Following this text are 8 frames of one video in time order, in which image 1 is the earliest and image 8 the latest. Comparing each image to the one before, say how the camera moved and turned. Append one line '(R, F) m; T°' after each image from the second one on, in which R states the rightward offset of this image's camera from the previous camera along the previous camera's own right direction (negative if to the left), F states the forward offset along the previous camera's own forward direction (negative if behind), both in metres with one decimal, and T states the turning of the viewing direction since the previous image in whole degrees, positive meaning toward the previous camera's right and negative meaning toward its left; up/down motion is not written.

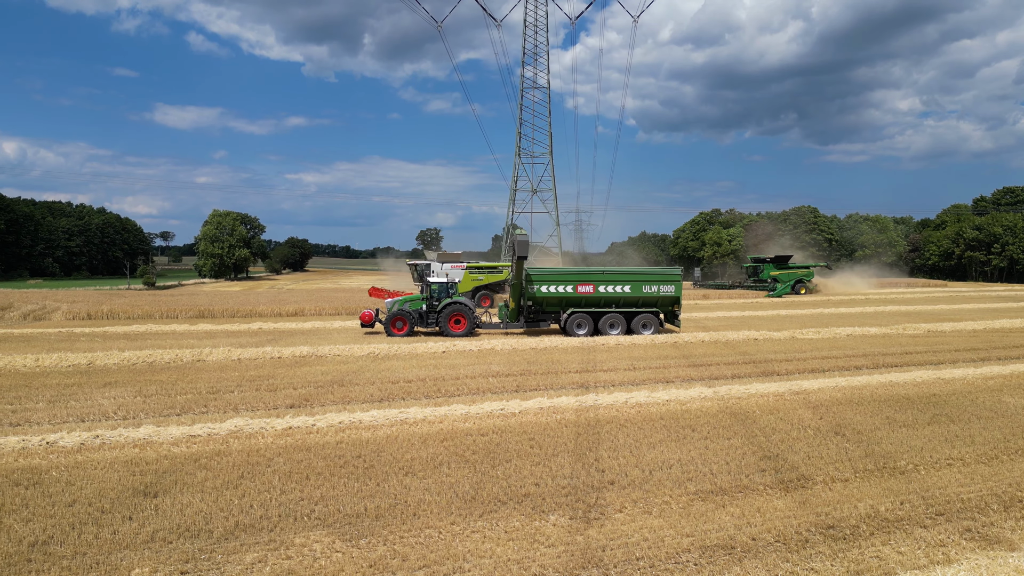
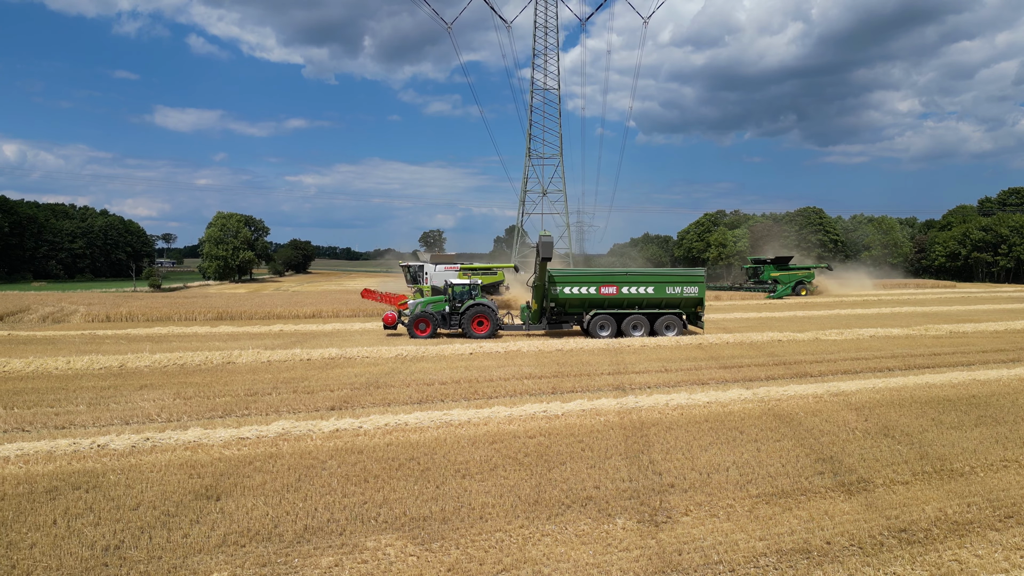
(-0.6, 0.0) m; 0°
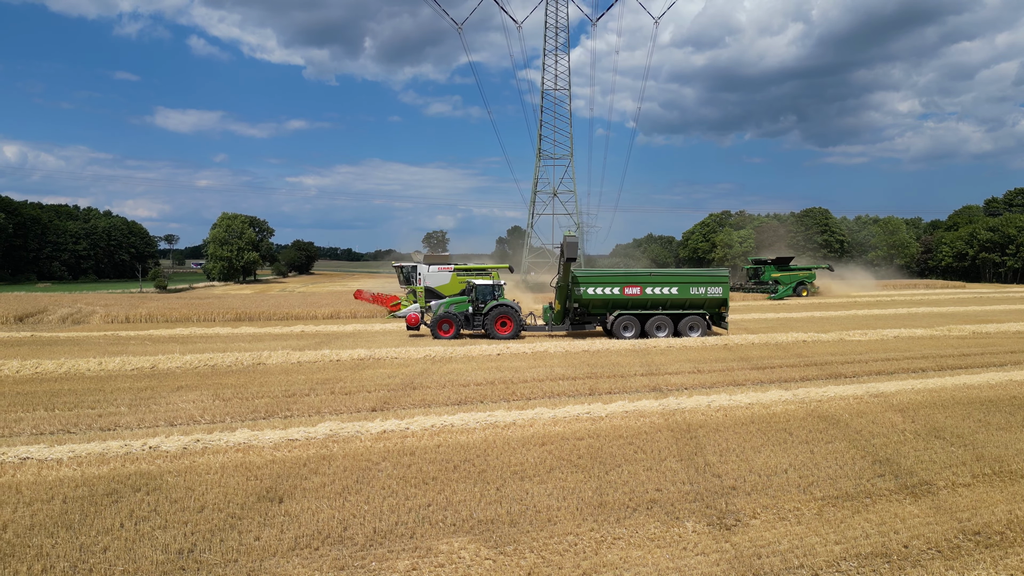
(-0.6, +0.1) m; 0°
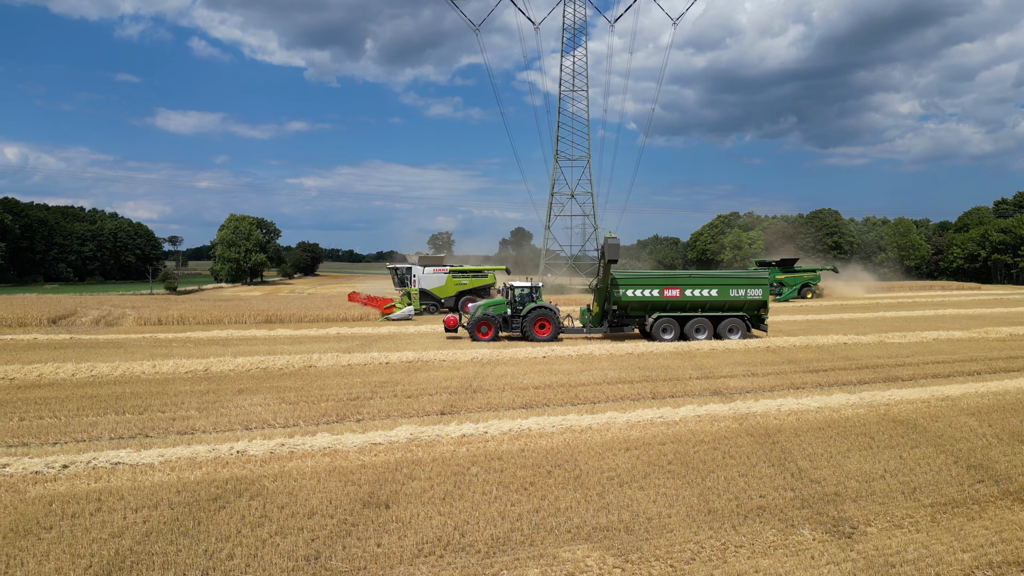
(-1.0, +0.1) m; 0°
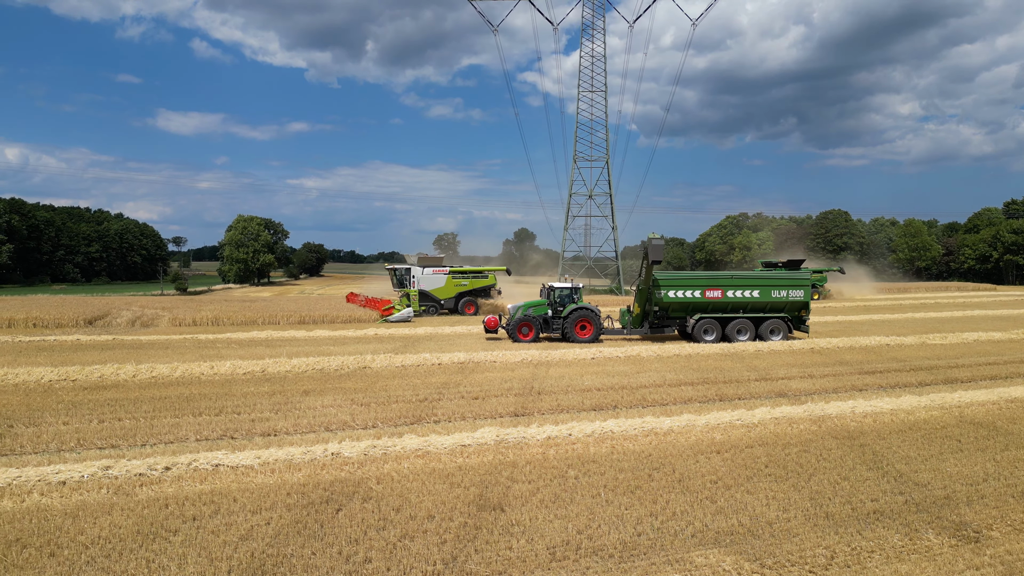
(-1.0, 0.0) m; 0°
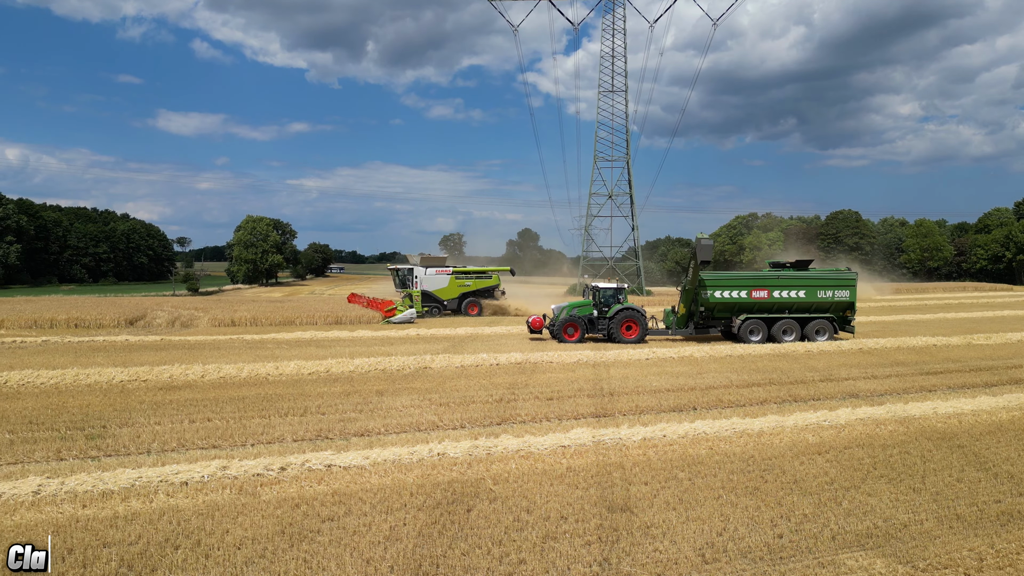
(-1.1, 0.0) m; 0°
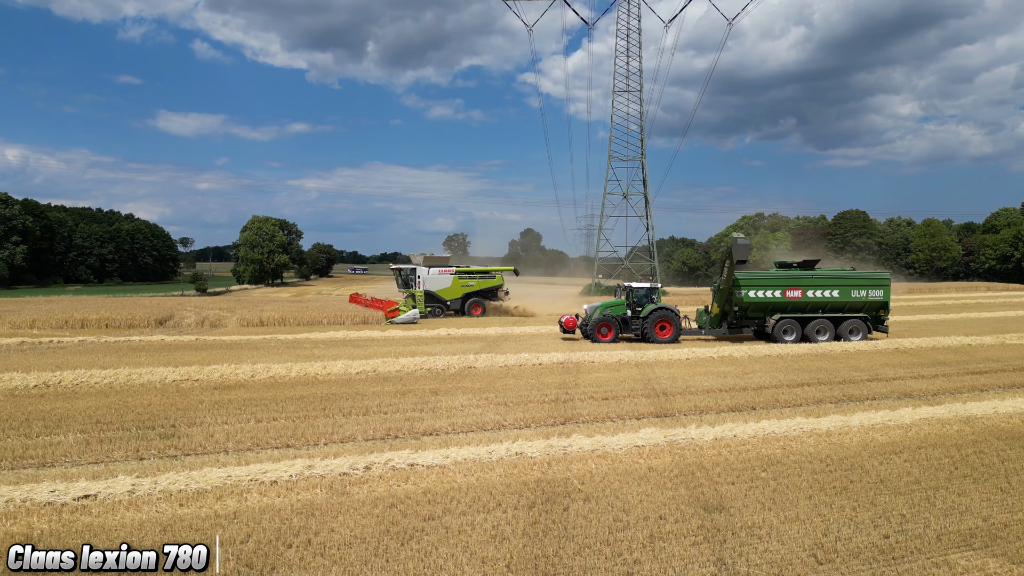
(-0.8, 0.0) m; 0°
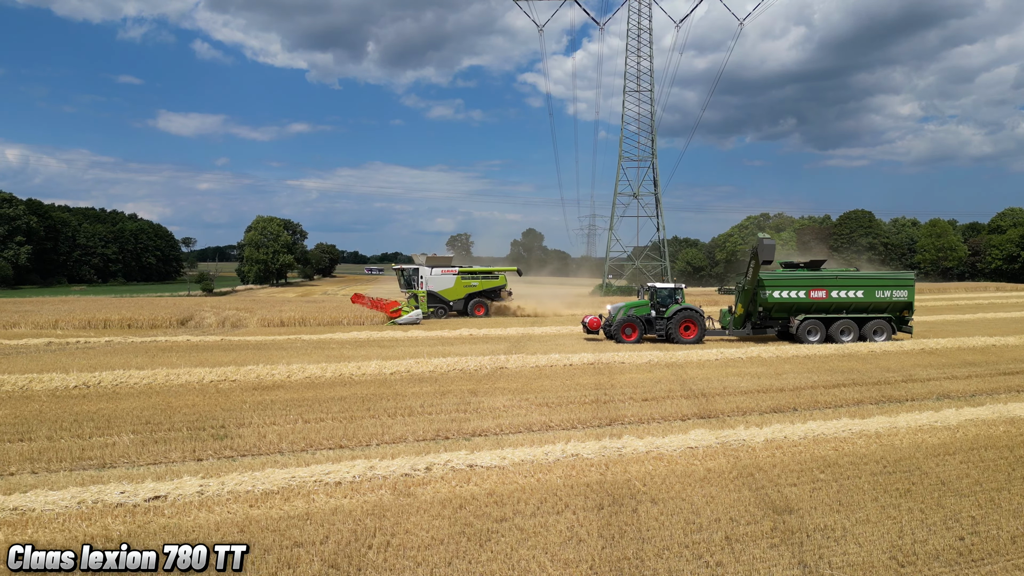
(-0.6, 0.0) m; 0°
